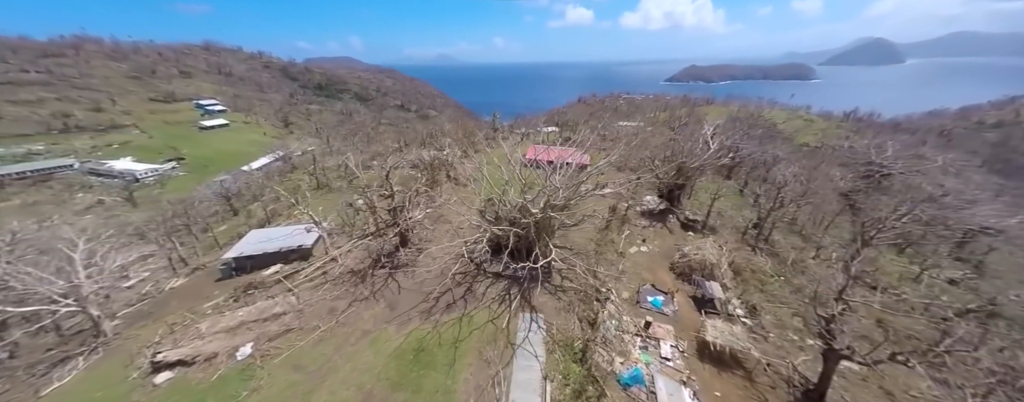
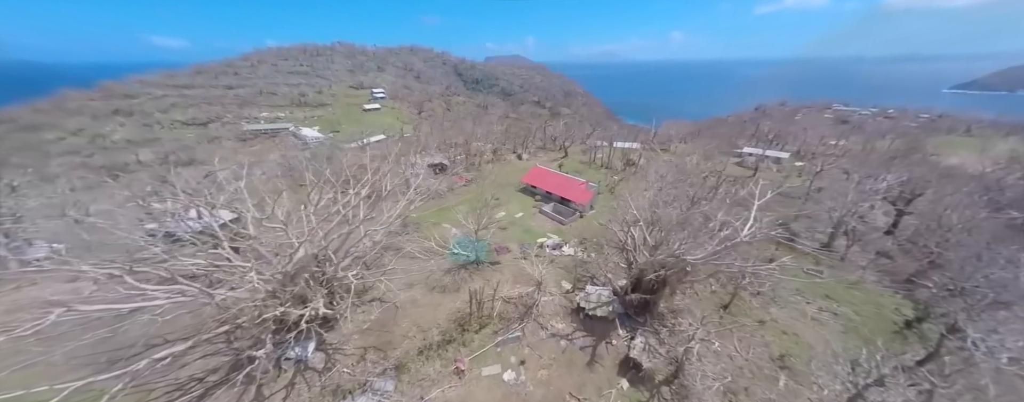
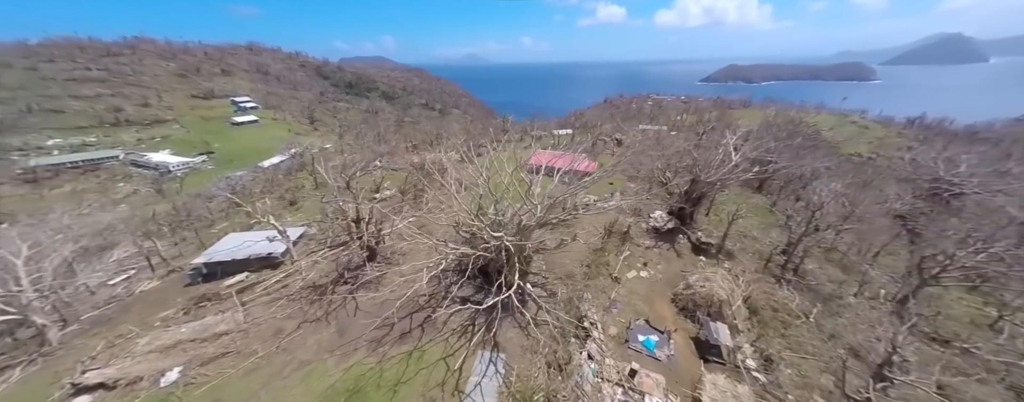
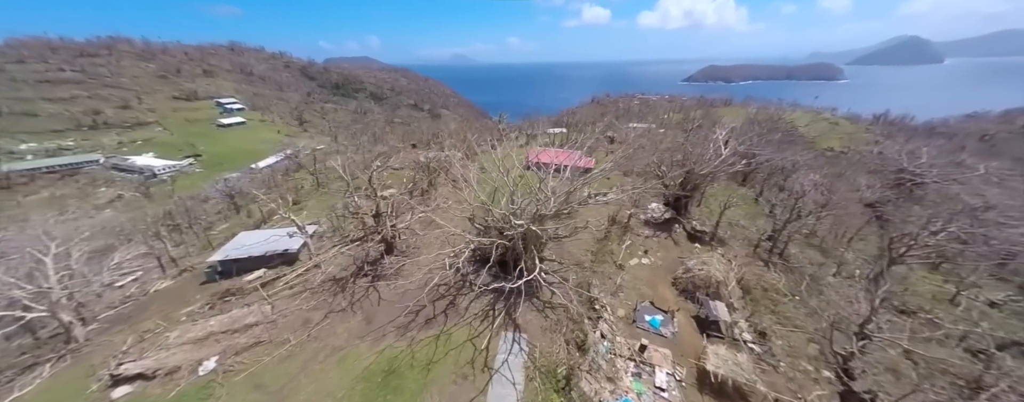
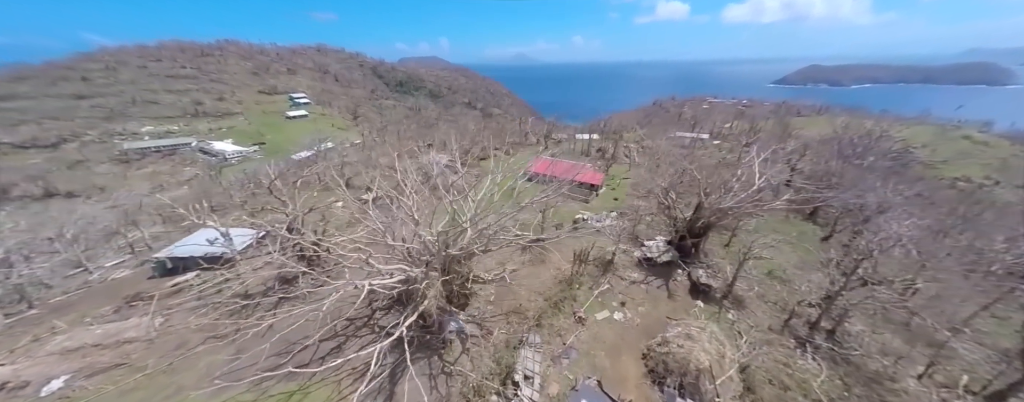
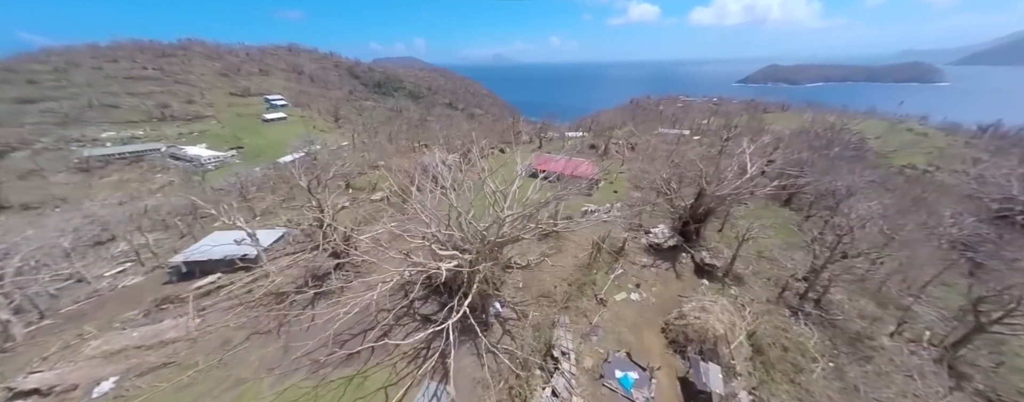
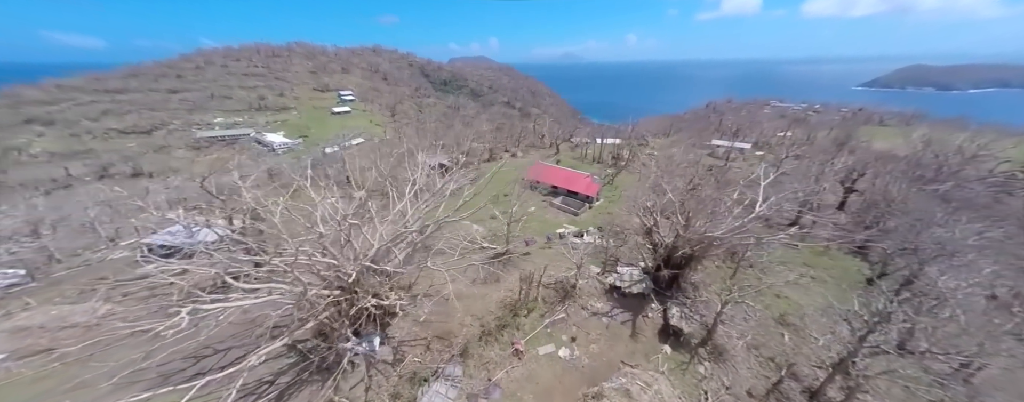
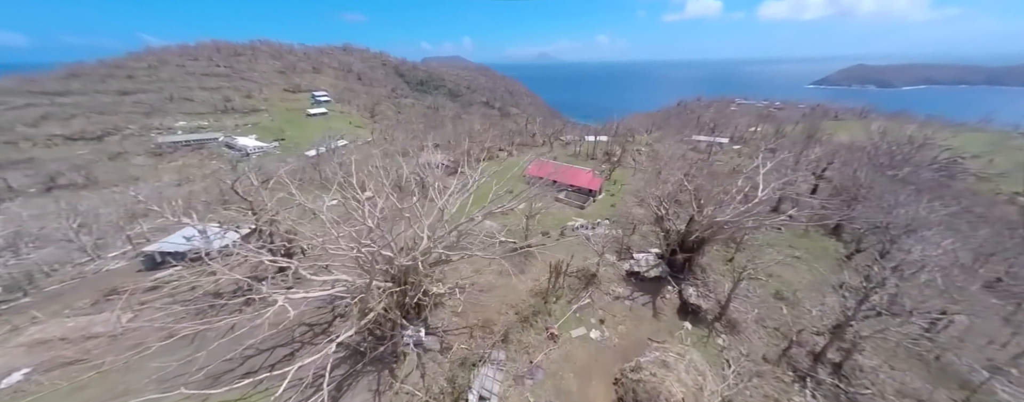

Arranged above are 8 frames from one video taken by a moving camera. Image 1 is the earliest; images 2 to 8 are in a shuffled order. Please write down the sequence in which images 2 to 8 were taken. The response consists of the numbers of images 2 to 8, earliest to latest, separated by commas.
4, 3, 6, 5, 8, 7, 2
